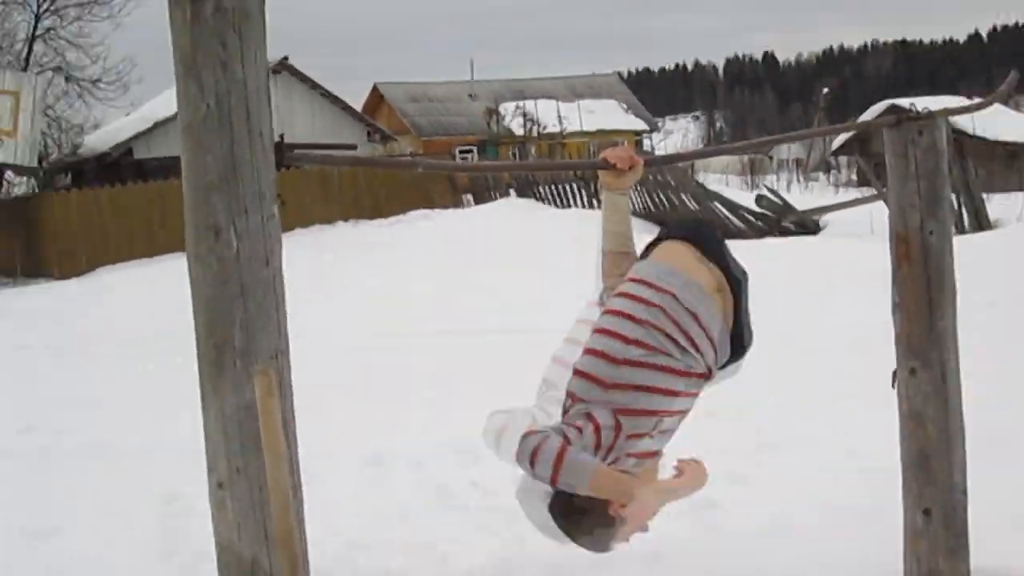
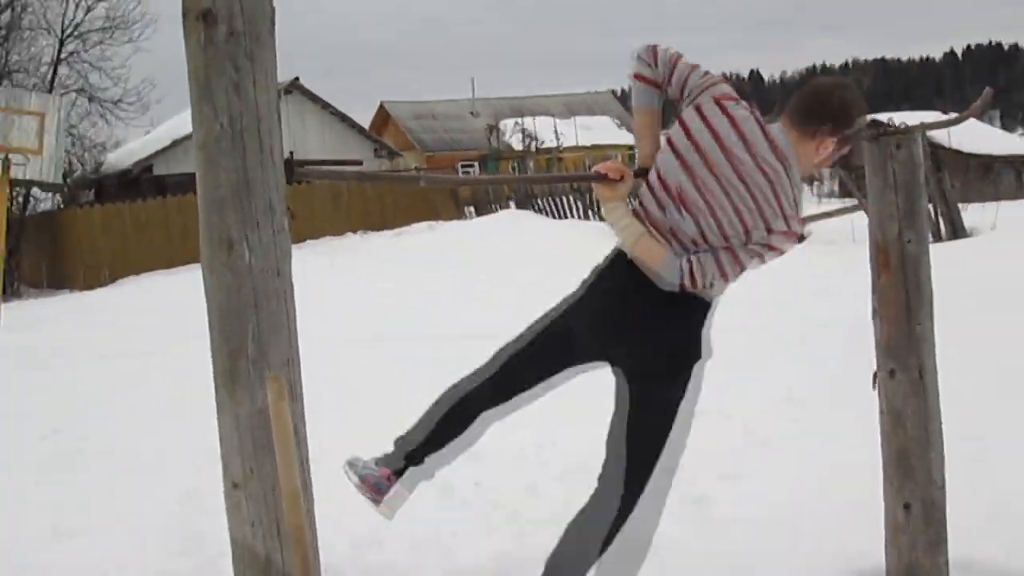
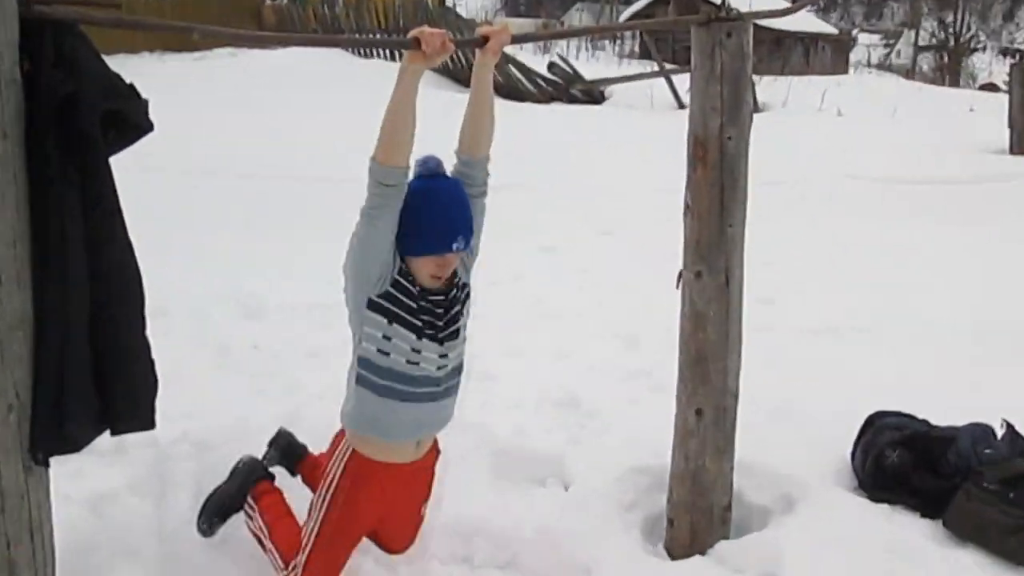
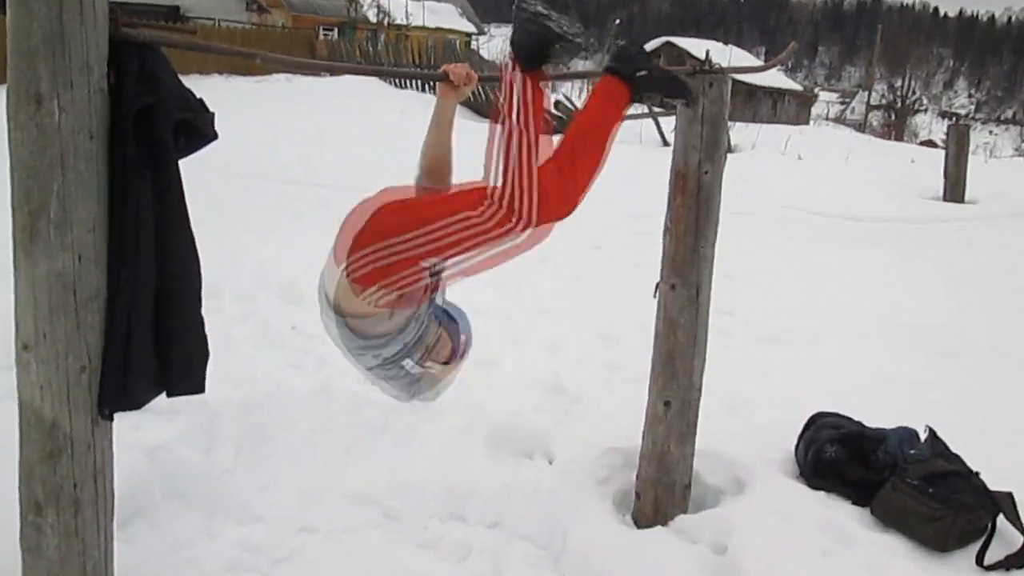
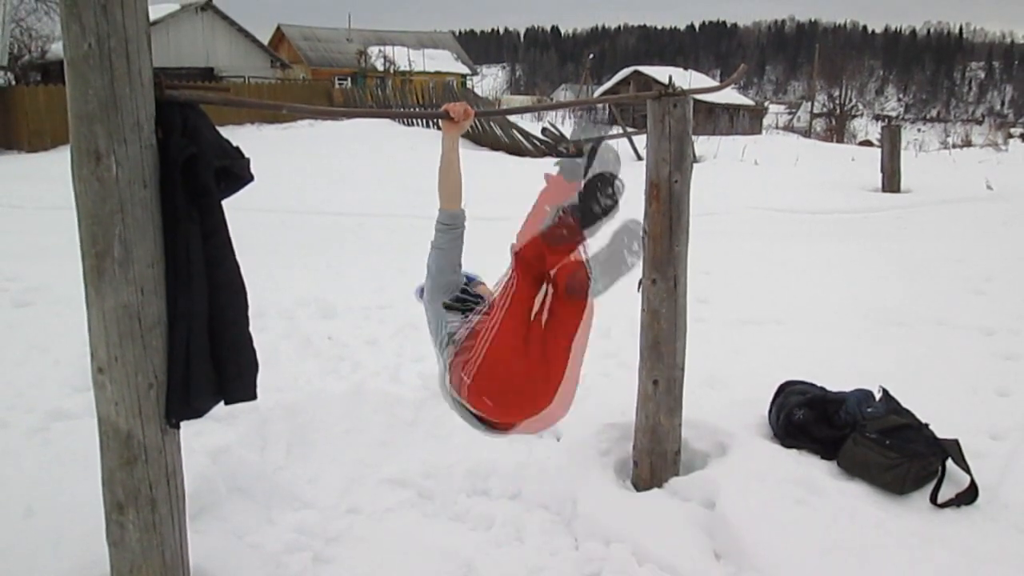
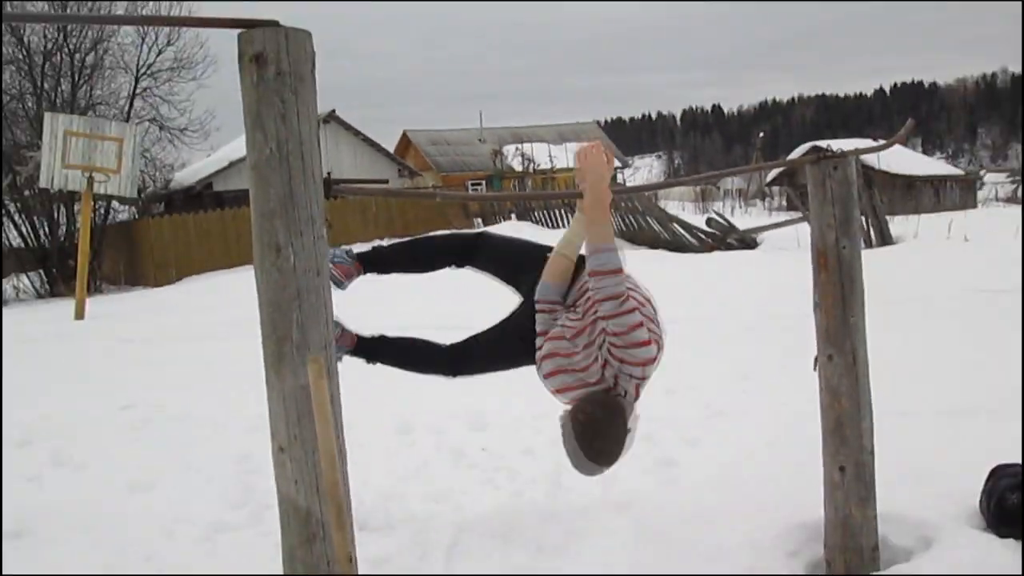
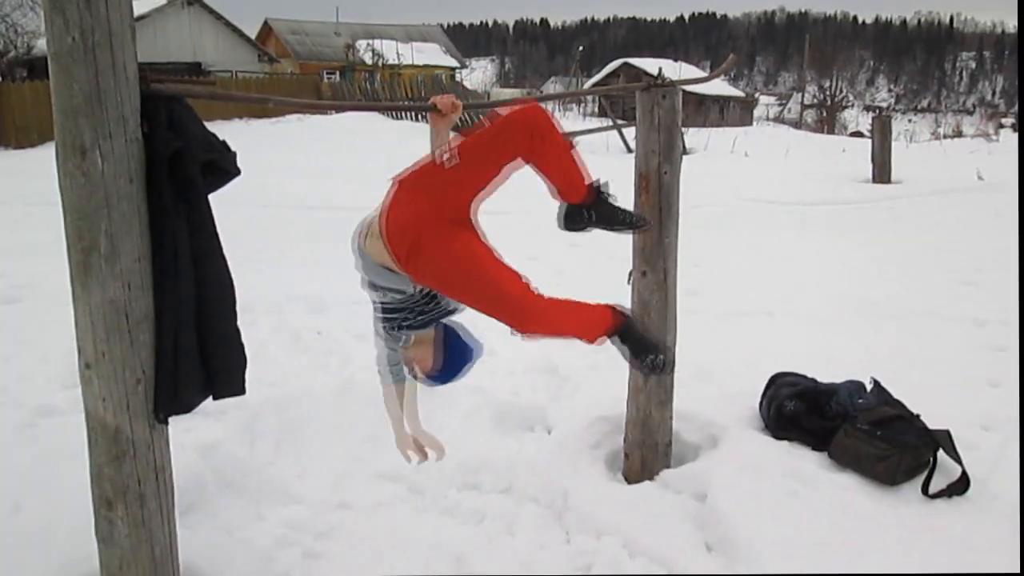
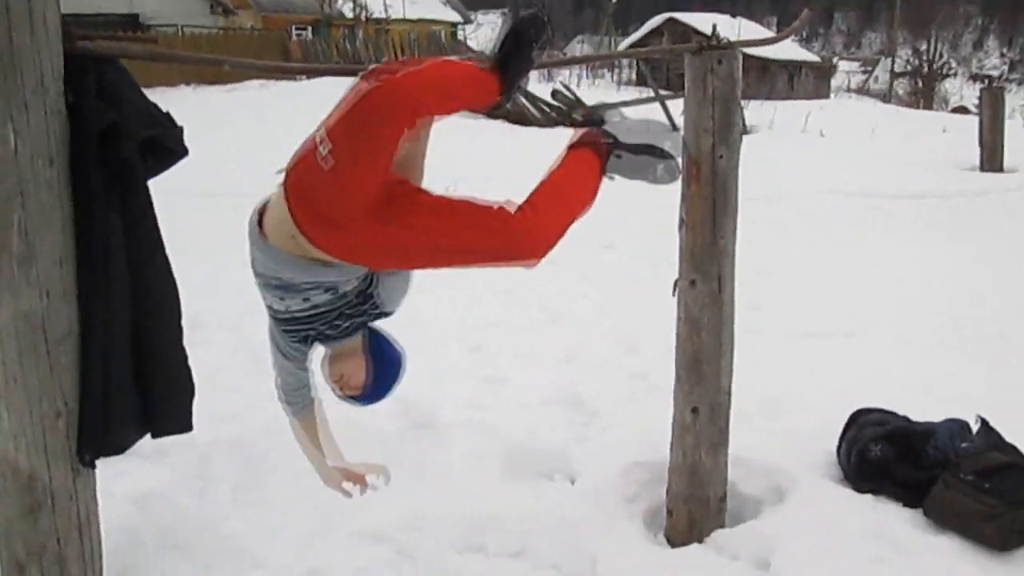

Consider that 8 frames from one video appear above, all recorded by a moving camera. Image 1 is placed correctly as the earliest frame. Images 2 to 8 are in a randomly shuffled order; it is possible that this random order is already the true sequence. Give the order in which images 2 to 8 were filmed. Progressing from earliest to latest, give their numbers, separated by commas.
6, 2, 3, 5, 4, 8, 7
